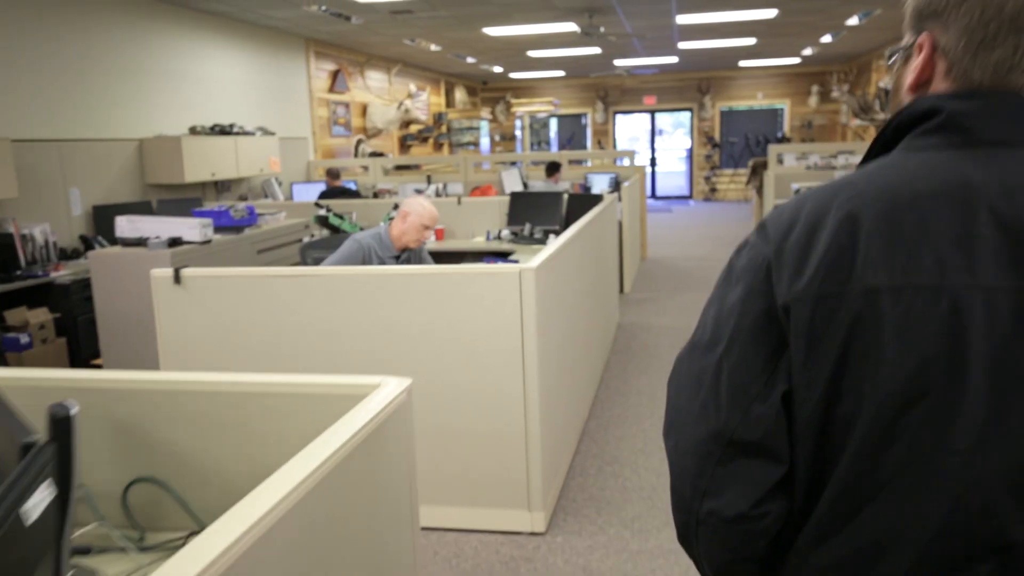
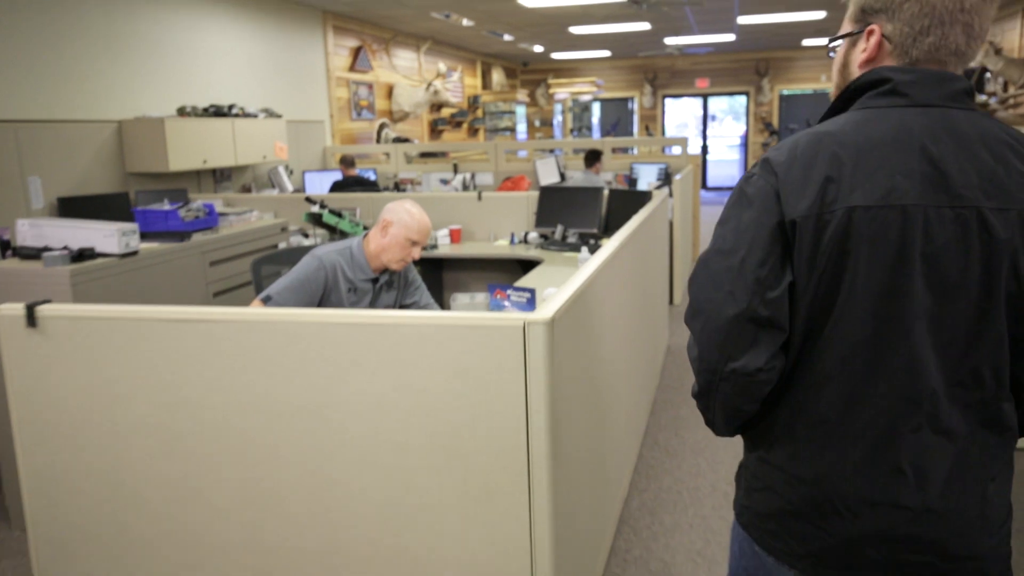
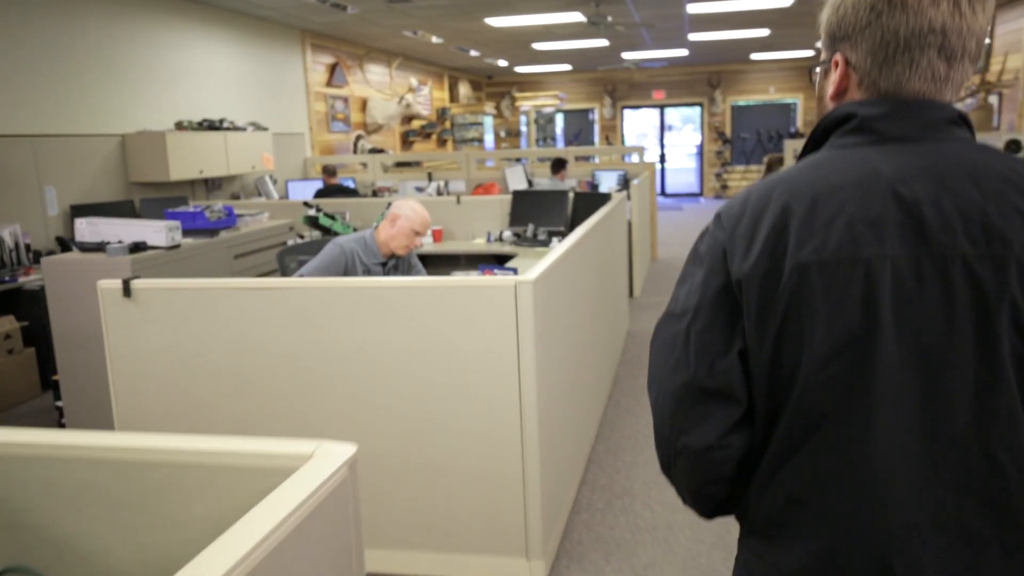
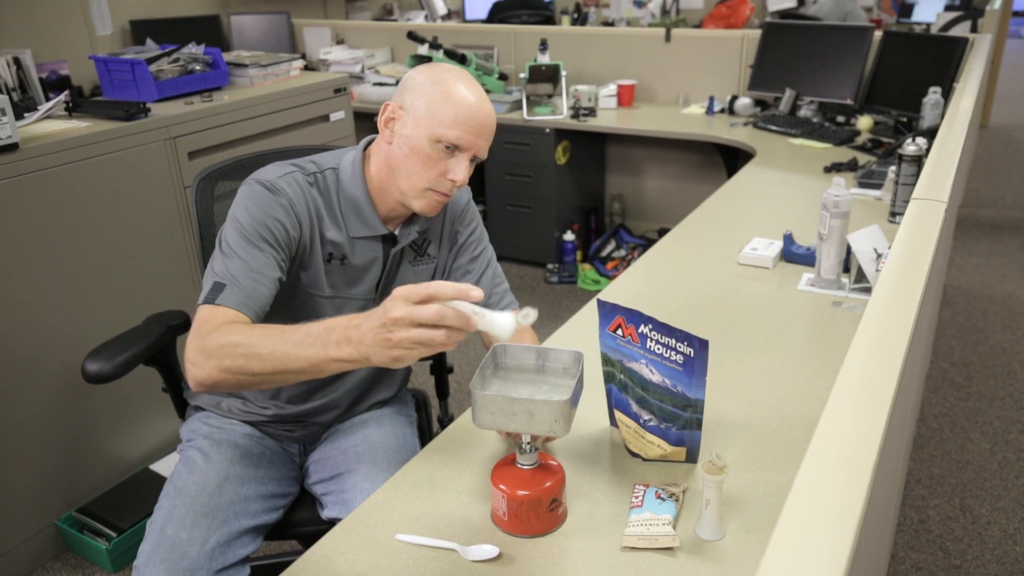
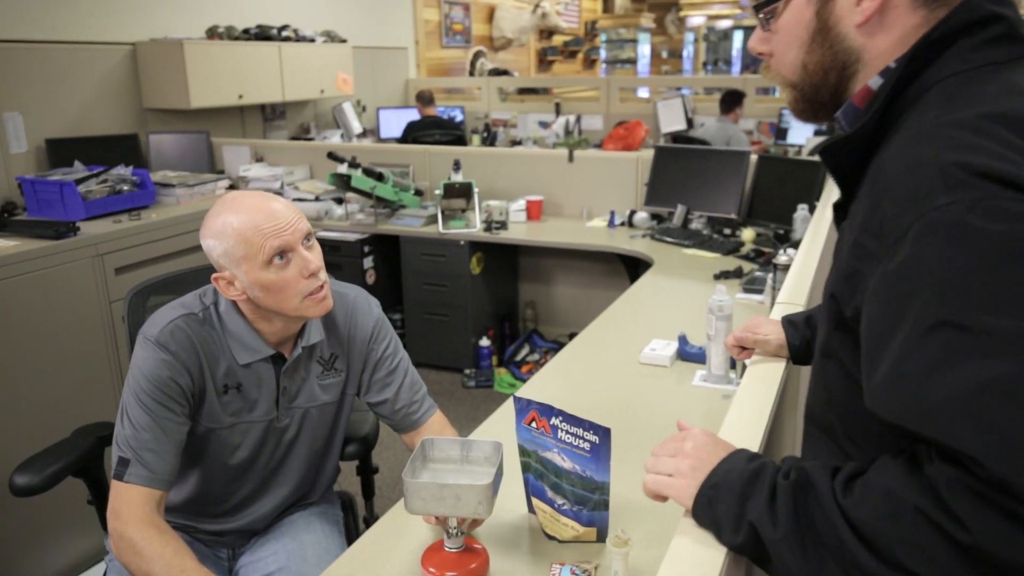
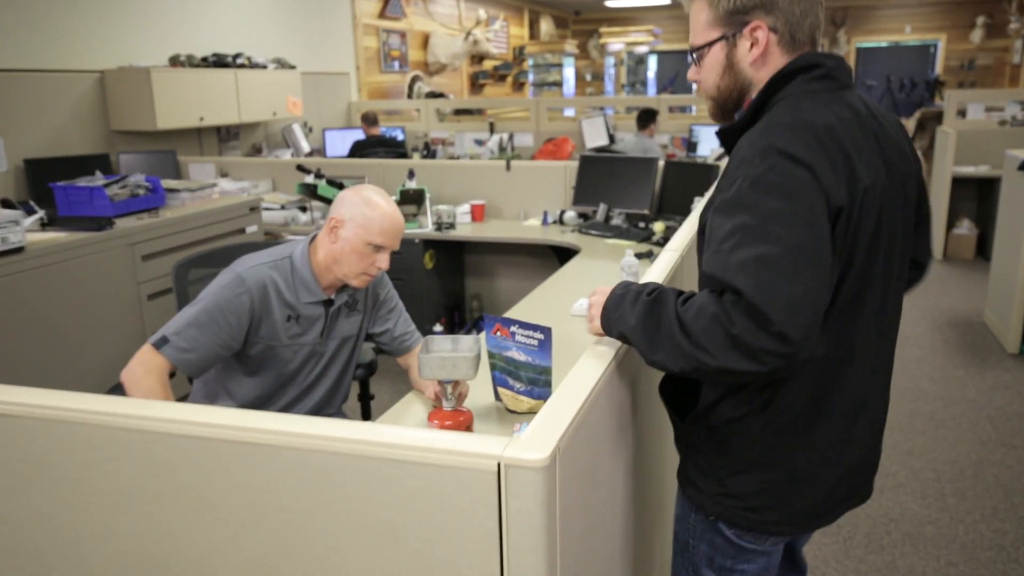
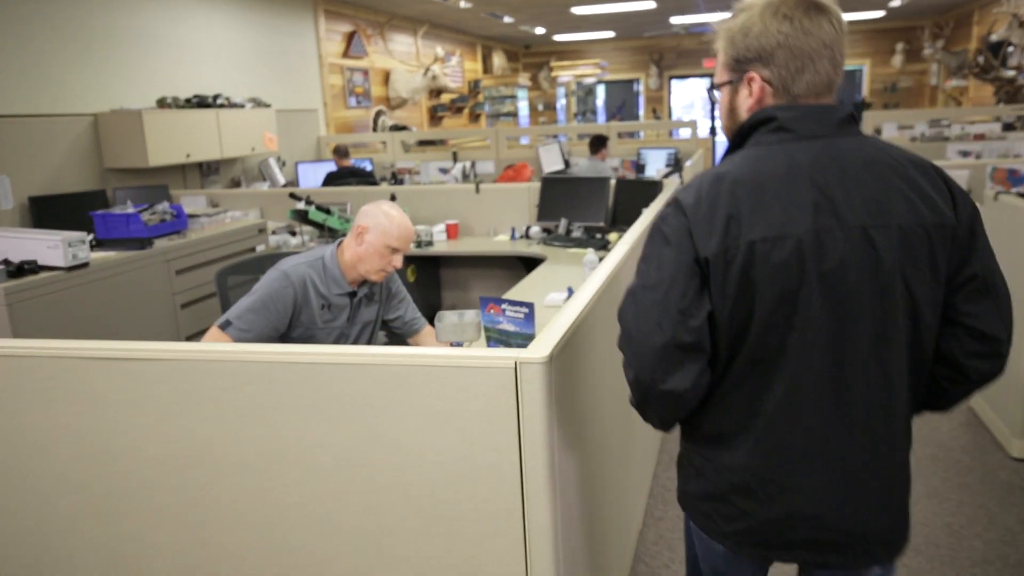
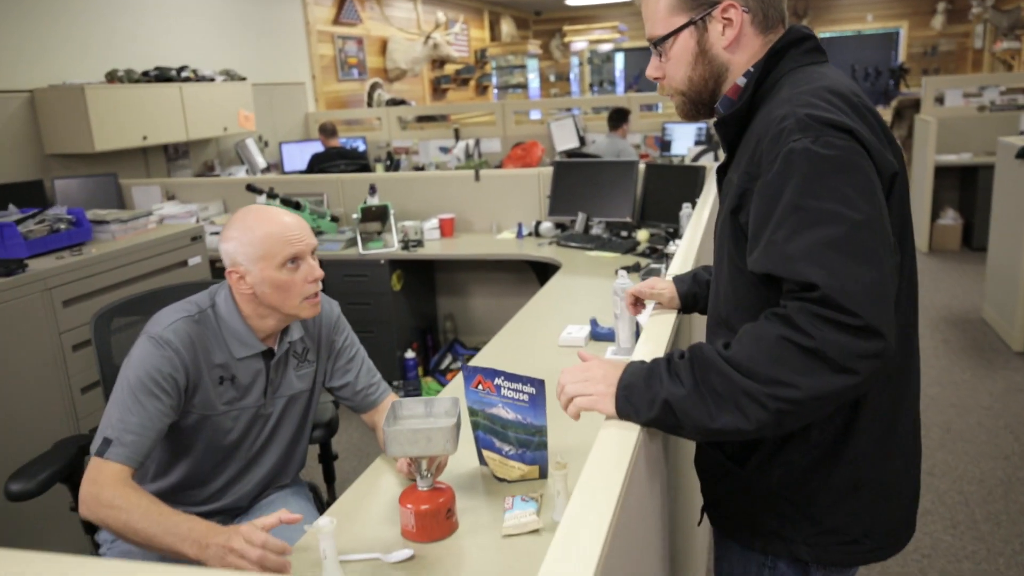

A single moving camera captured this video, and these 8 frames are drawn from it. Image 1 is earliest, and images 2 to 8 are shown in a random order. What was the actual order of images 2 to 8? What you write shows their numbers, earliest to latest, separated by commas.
3, 2, 7, 6, 8, 5, 4
